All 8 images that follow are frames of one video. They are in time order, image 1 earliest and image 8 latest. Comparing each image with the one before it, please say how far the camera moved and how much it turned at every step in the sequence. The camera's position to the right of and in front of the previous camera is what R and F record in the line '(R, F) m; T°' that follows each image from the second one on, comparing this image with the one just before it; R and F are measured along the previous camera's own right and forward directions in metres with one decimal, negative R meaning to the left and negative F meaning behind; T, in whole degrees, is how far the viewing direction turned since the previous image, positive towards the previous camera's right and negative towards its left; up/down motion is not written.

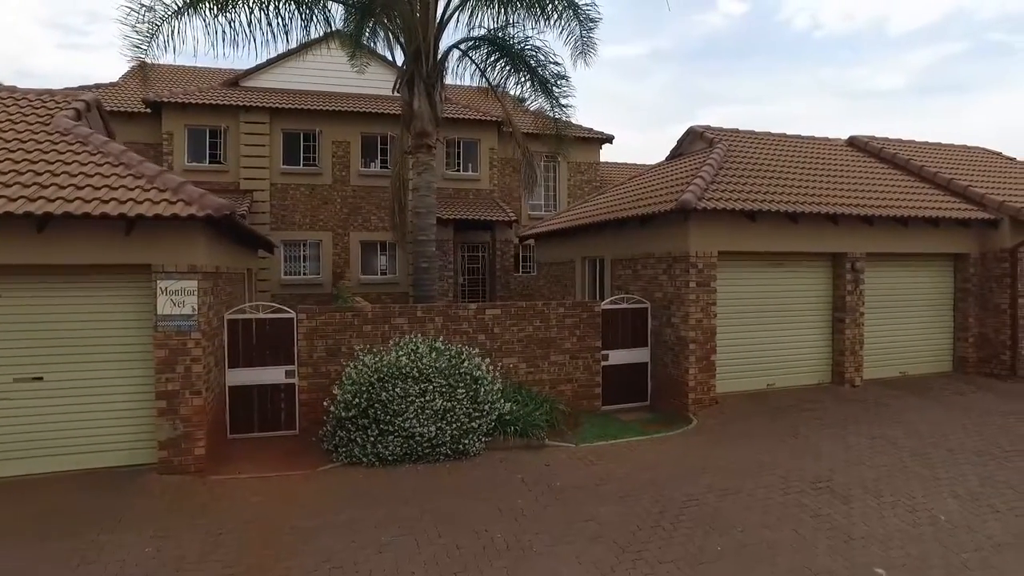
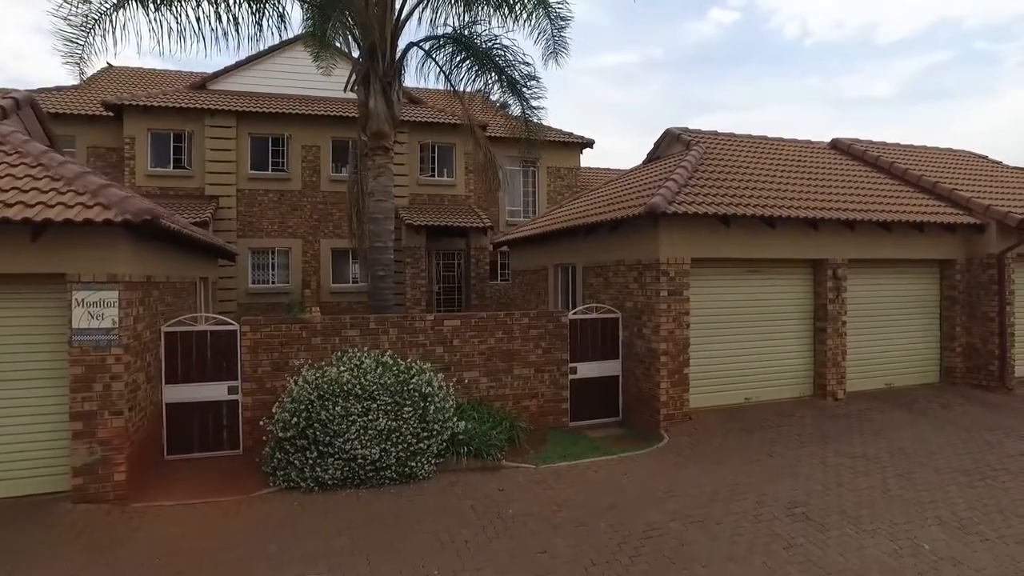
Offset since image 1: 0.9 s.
(+0.4, +0.5) m; +1°
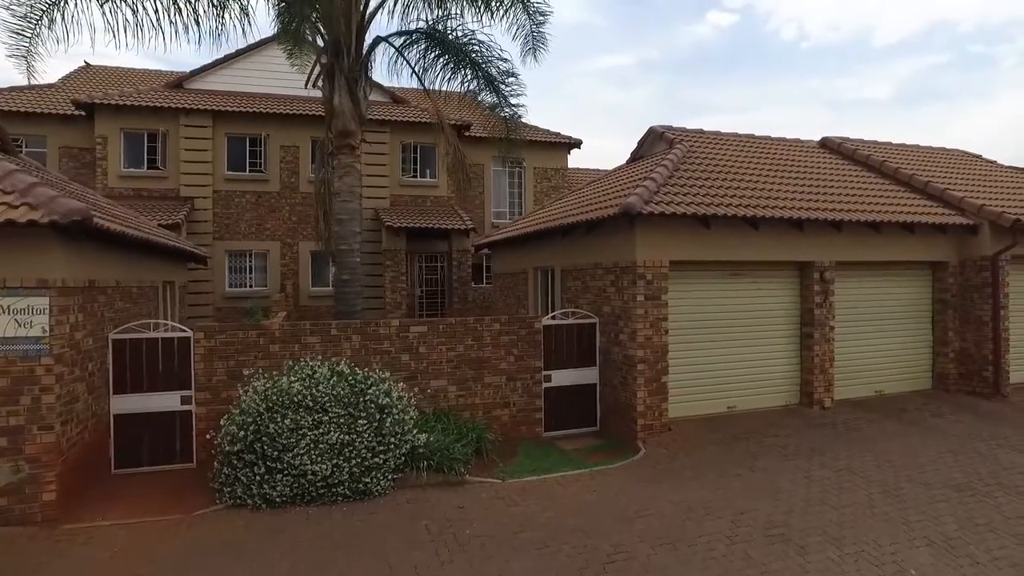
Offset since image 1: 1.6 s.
(+0.4, +0.4) m; 0°
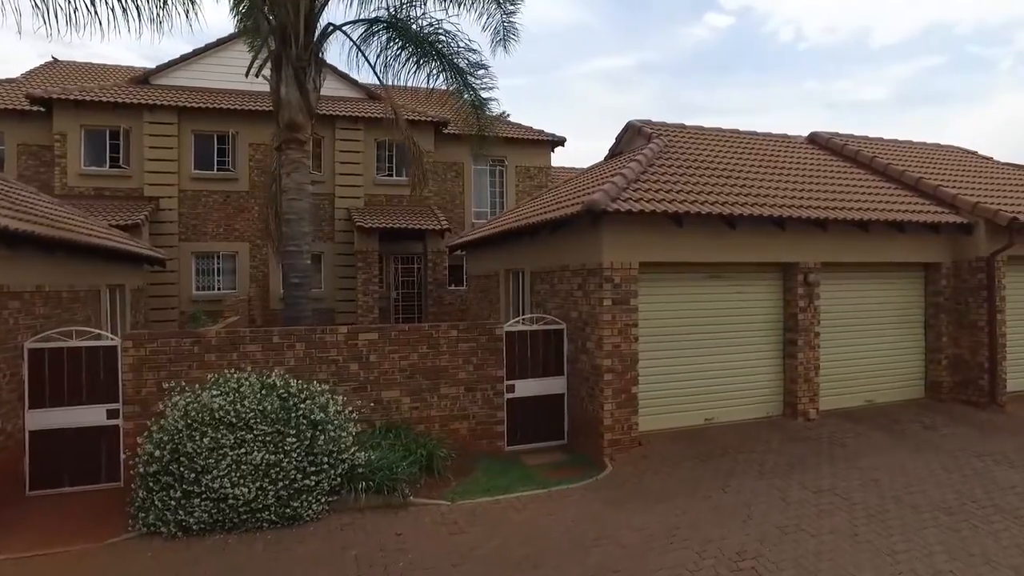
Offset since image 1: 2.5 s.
(+0.5, +0.6) m; 0°
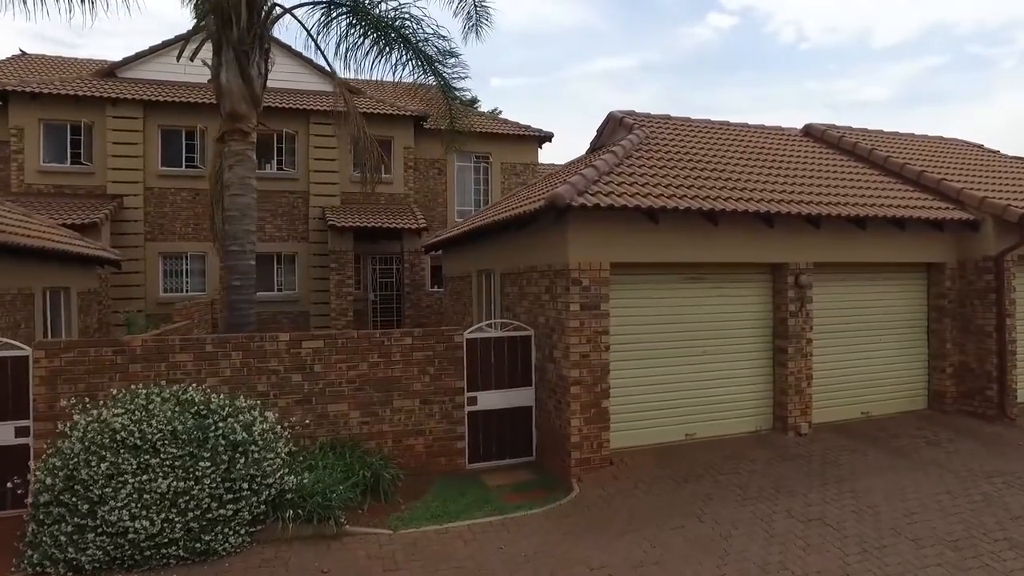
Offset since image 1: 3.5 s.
(+0.5, +0.7) m; 0°
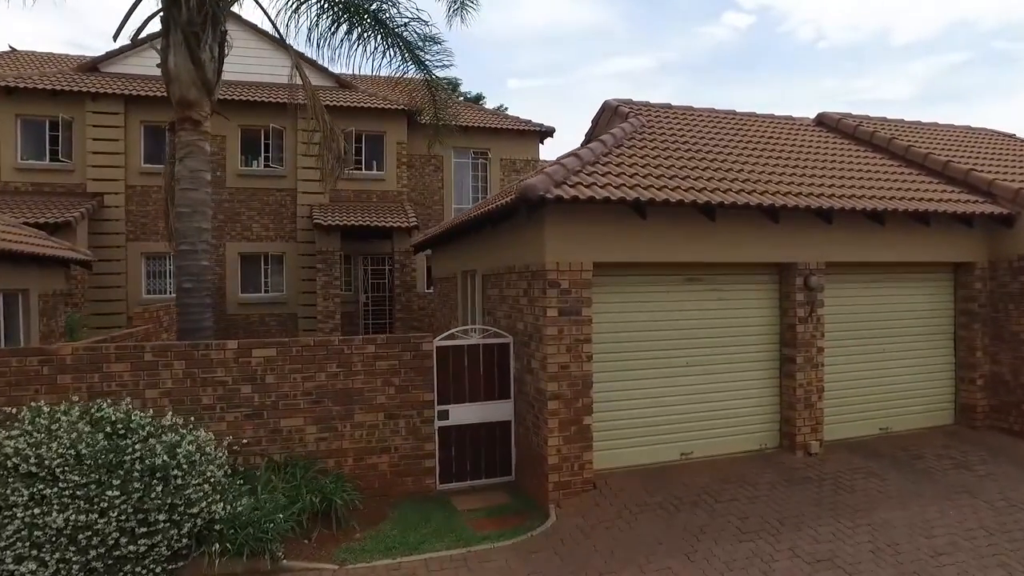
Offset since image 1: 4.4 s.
(+0.4, +0.7) m; -1°
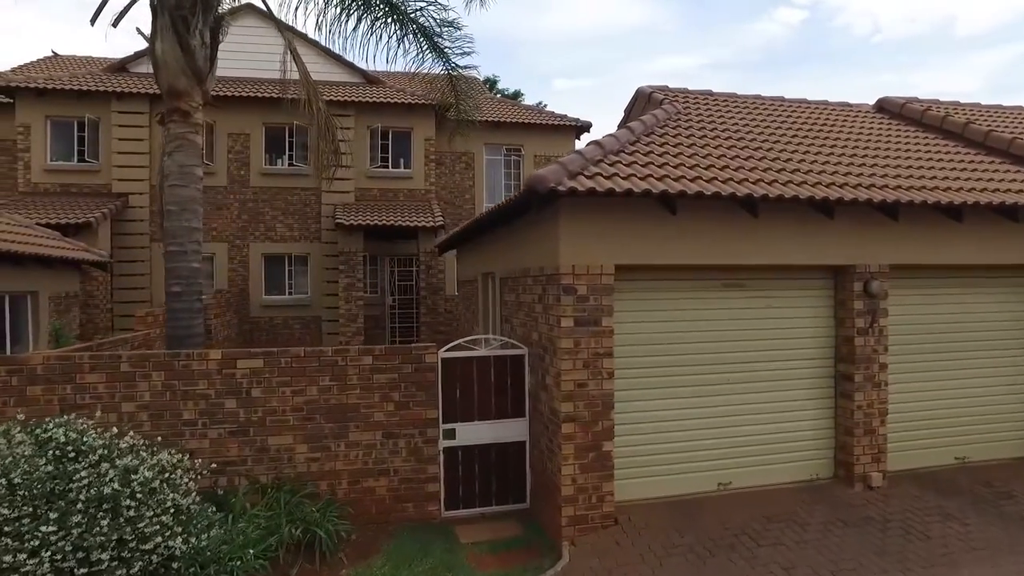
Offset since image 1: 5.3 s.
(+0.3, +0.7) m; -4°
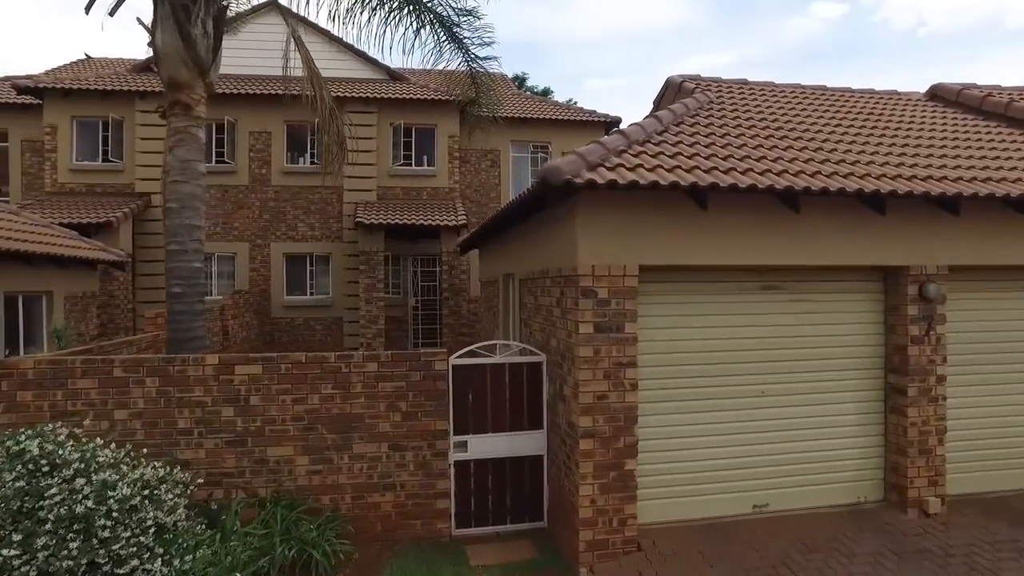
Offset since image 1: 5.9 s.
(+0.1, +0.4) m; -3°
